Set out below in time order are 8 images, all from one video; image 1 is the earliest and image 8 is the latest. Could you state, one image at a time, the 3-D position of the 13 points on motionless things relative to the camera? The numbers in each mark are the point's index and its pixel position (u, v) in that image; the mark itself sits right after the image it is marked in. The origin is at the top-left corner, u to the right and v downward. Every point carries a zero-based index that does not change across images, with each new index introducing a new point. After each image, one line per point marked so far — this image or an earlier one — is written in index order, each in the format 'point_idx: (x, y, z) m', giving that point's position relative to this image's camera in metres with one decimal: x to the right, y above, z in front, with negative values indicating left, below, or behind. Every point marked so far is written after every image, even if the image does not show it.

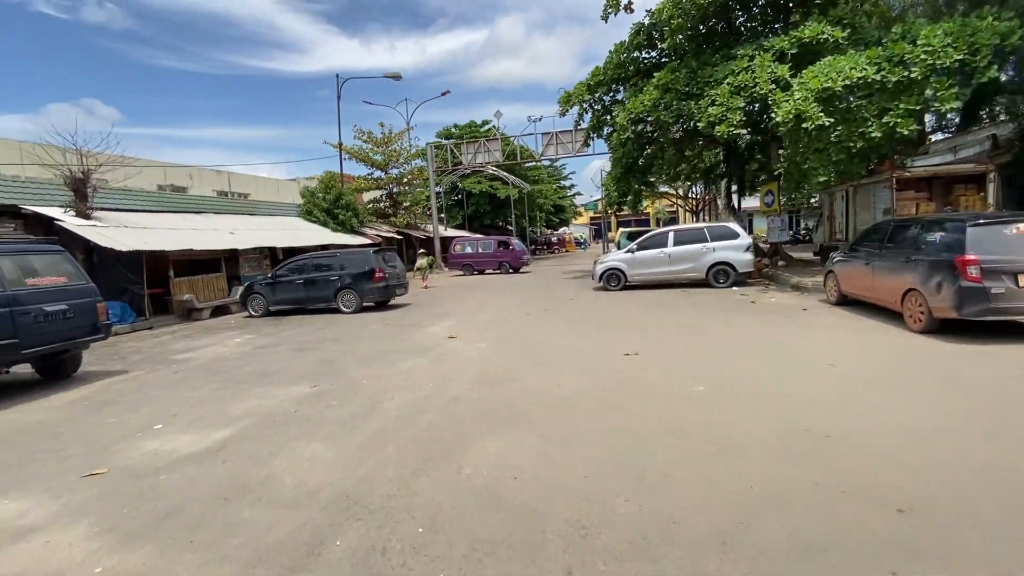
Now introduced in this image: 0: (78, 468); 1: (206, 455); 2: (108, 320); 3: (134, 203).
0: (-4.1, -1.7, +4.7) m
1: (-3.0, -1.6, +4.9) m
2: (-6.9, -0.5, +8.5) m
3: (-13.7, +3.1, +18.0) m
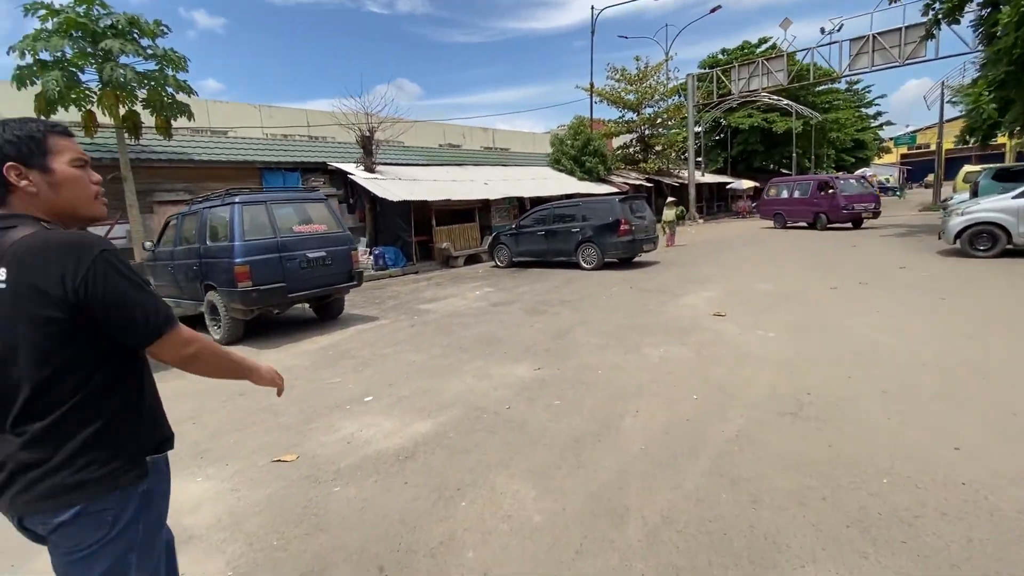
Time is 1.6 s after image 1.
0: (-2.0, -1.3, +4.2) m
1: (-0.9, -1.3, +3.8) m
2: (-2.6, +0.4, +8.6) m
3: (-4.1, +5.2, +19.7) m
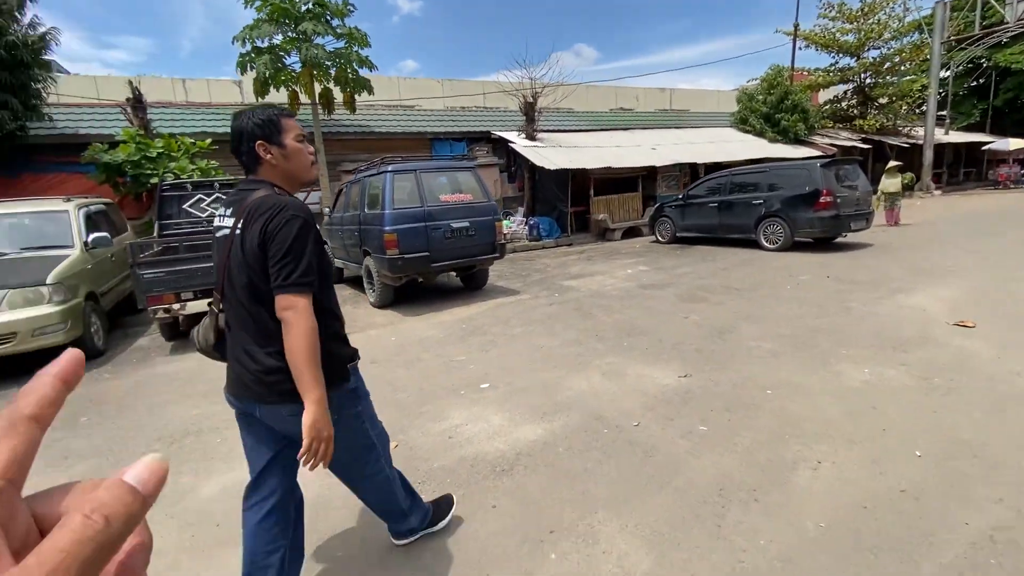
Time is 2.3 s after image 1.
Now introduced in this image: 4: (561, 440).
0: (-1.0, -1.1, +3.9) m
1: (-0.1, -1.2, +3.3) m
2: (-0.1, +0.8, +8.3) m
3: (+2.3, +6.3, +18.9) m
4: (+0.4, -1.1, +3.6) m
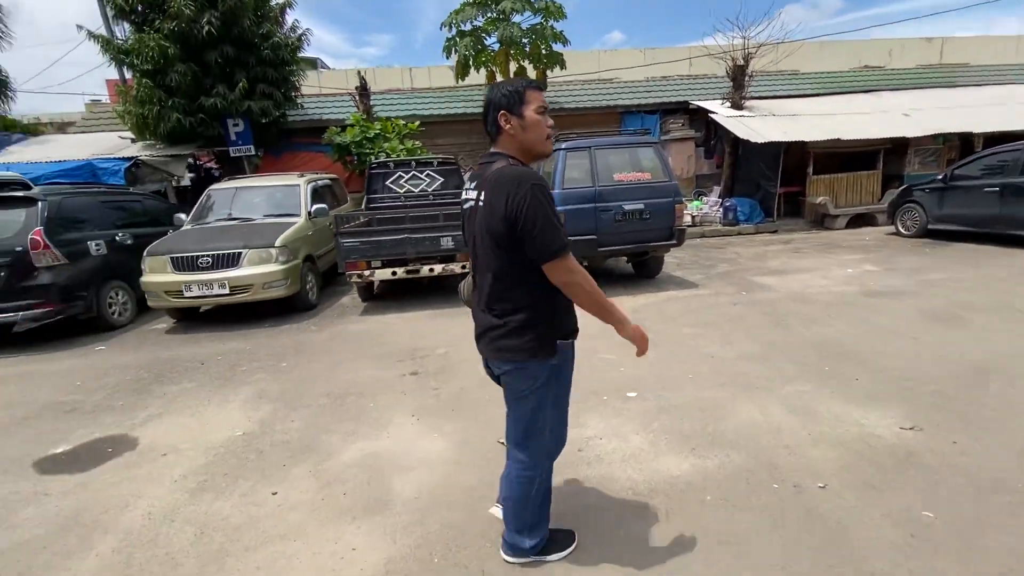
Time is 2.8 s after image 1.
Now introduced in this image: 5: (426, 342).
0: (0.0, -1.0, +3.7) m
1: (+0.6, -1.2, +2.8) m
2: (+2.6, +0.9, +7.3) m
3: (+9.1, +6.5, +16.0) m
4: (+1.2, -1.1, +2.9) m
5: (-1.0, -0.6, +5.7) m
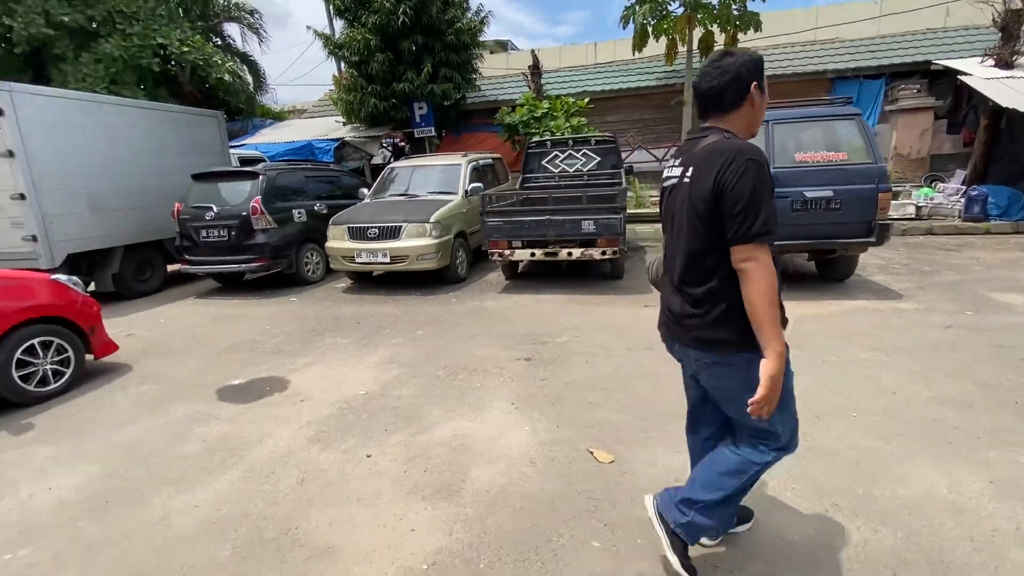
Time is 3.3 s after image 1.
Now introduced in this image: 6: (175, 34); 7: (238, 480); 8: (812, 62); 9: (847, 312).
0: (+0.7, -1.0, +3.4) m
1: (+0.9, -1.3, +2.3) m
2: (+4.4, +0.8, +5.8) m
3: (+14.0, +5.9, +11.5) m
4: (+1.5, -1.2, +2.2) m
5: (+0.4, -0.4, +5.5) m
6: (-9.1, +6.9, +13.5) m
7: (-1.7, -1.2, +3.1) m
8: (+7.7, +5.8, +12.7) m
9: (+3.8, -0.3, +5.6) m
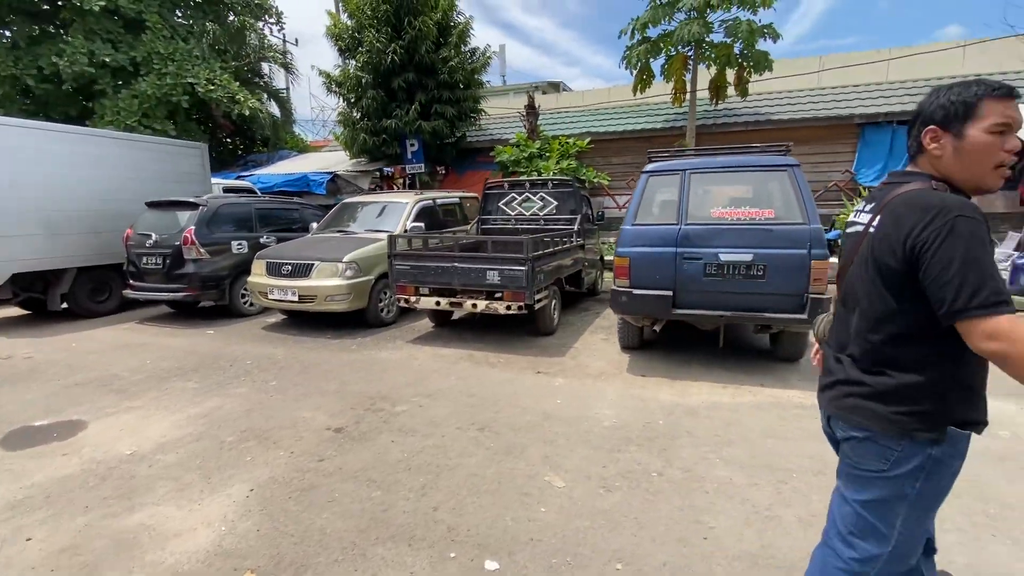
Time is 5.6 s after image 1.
0: (-1.1, -1.4, +2.7) m
1: (-1.1, -1.6, +1.6) m
2: (+3.1, 0.0, +4.7) m
3: (+13.6, +4.1, +9.4) m
4: (-0.5, -1.6, +1.4) m
5: (-1.0, -1.0, +4.9) m
6: (-9.0, +6.3, +14.5) m
7: (-3.5, -1.5, +2.7) m
8: (+7.5, +4.2, +11.4) m
9: (+2.3, -1.1, +4.5) m
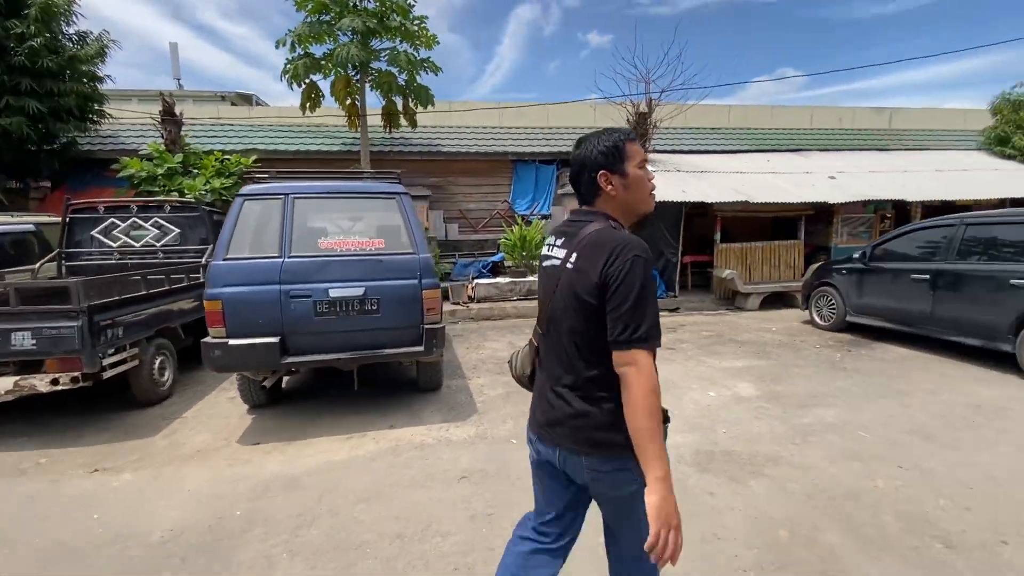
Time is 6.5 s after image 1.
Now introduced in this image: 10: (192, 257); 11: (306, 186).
0: (-3.1, -1.8, +0.8) m
1: (-2.5, -1.9, -0.1) m
2: (-0.6, -0.3, +4.7) m
3: (+5.8, +4.2, +14.1) m
4: (-1.9, -1.9, 0.0) m
5: (-4.1, -1.6, +2.8) m
6: (-16.4, +4.6, +7.3) m
7: (-5.2, -2.0, -0.4) m
8: (-0.4, +3.8, +12.8) m
9: (-1.1, -1.4, +4.1) m
10: (-4.4, +0.4, +6.8) m
11: (-1.9, +1.0, +4.8) m
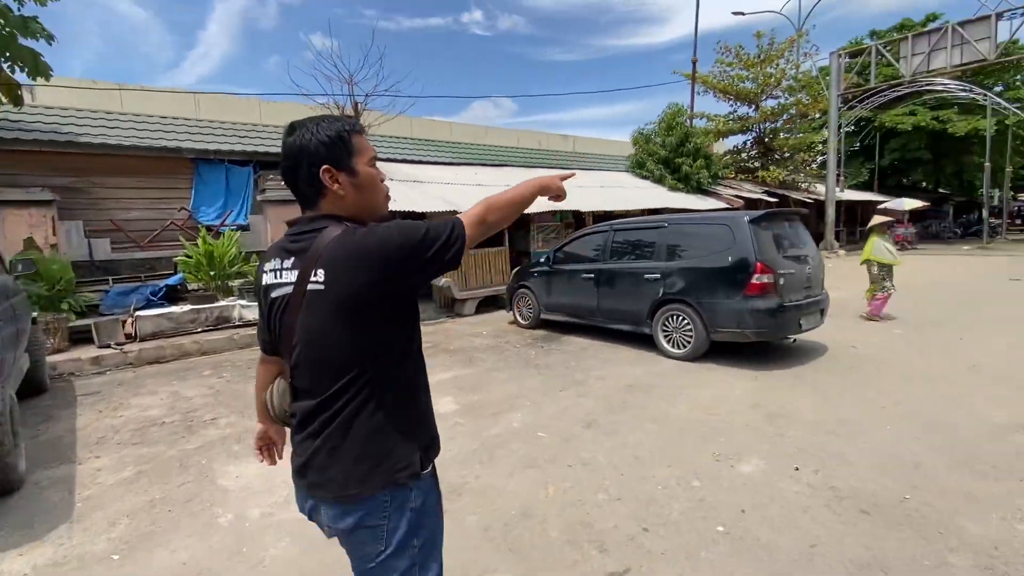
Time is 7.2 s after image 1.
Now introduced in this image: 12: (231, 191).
0: (-3.4, -2.2, -1.5) m
1: (-2.4, -2.2, -2.1) m
2: (-3.1, -0.6, +3.0) m
3: (-2.4, +3.9, +14.3) m
4: (-1.9, -2.1, -1.7) m
5: (-5.2, -2.1, -0.3) m
6: (-18.6, +3.0, -2.2) m
7: (-4.6, -2.5, -3.6) m
8: (-7.2, +3.1, +10.2) m
9: (-3.2, -1.7, +2.3) m
10: (-7.5, -0.3, +3.0) m
11: (-4.4, +0.6, +2.5) m
12: (-6.1, +2.1, +10.8) m
